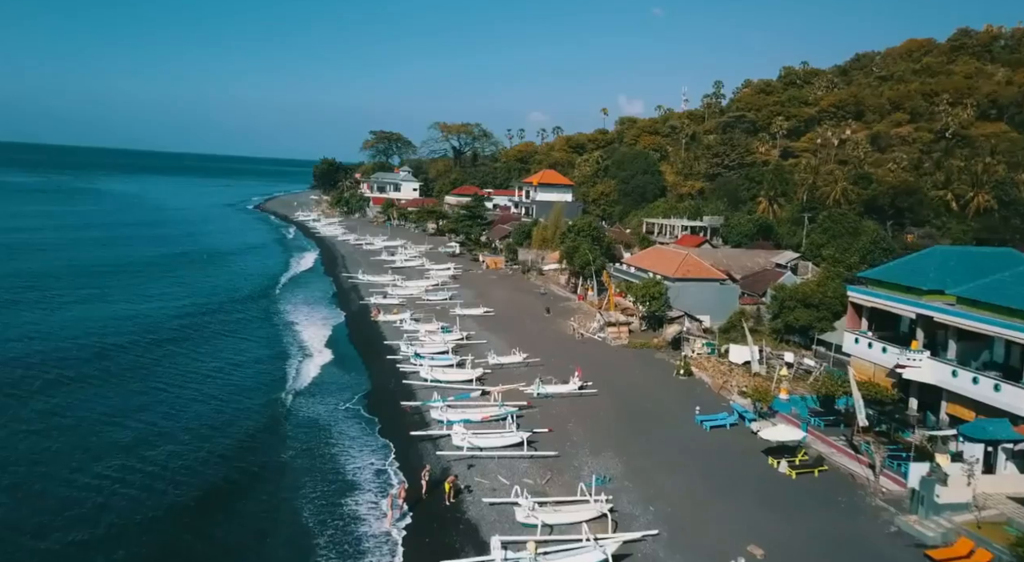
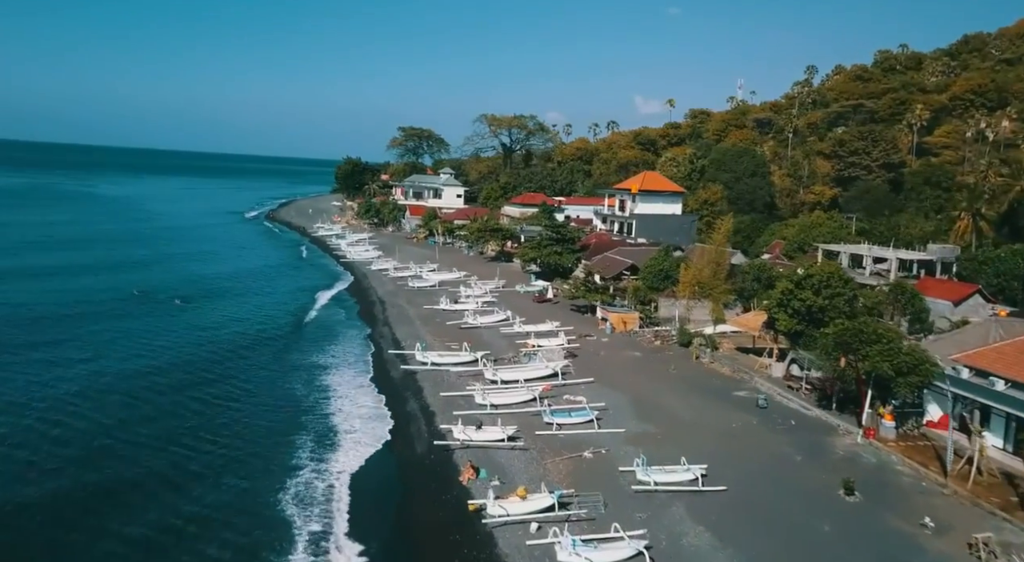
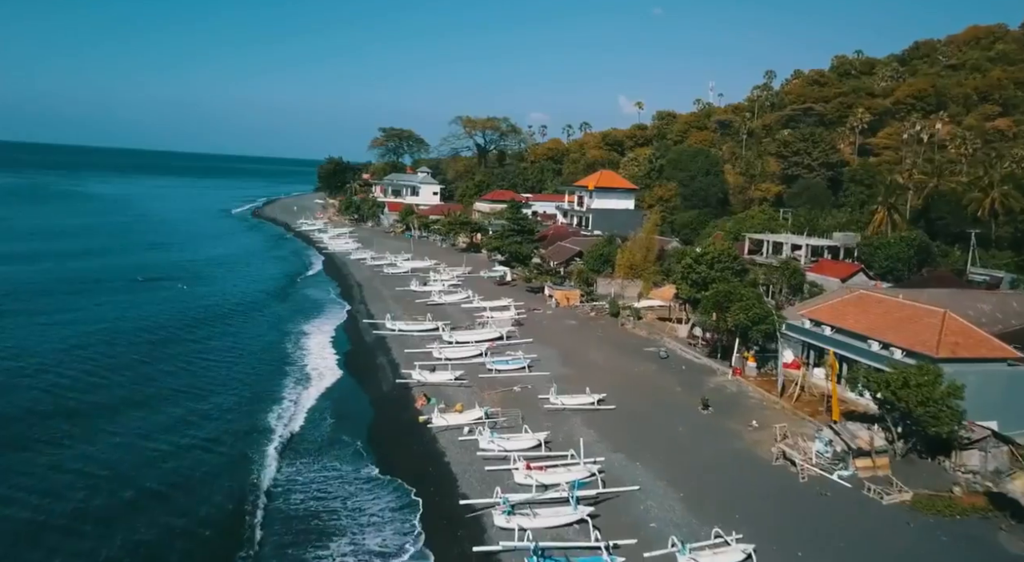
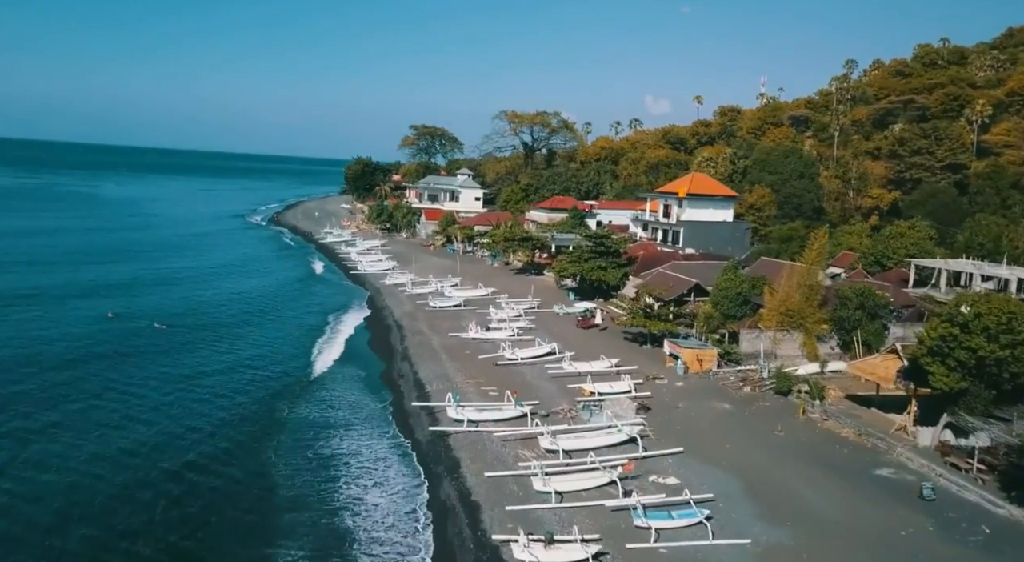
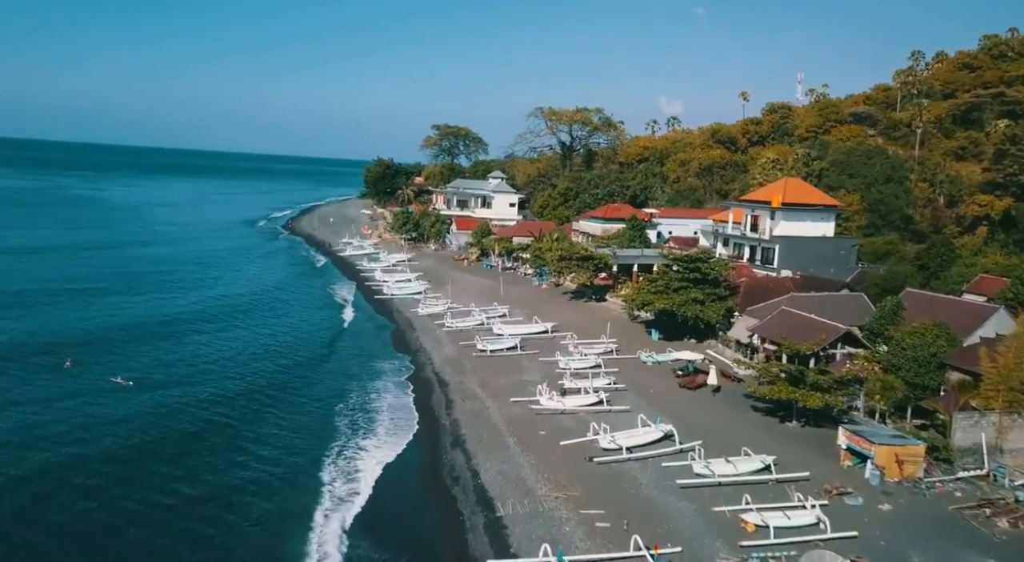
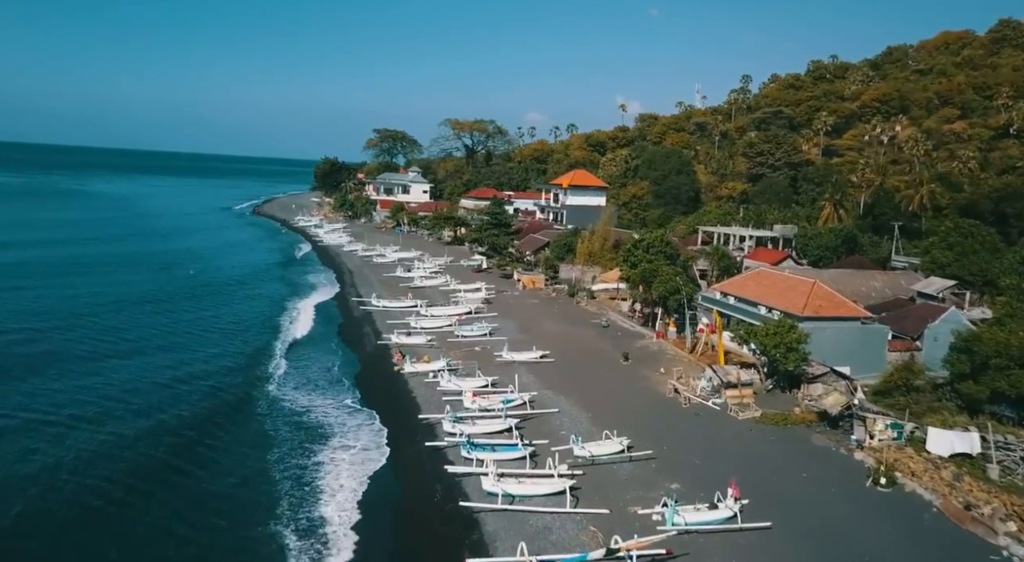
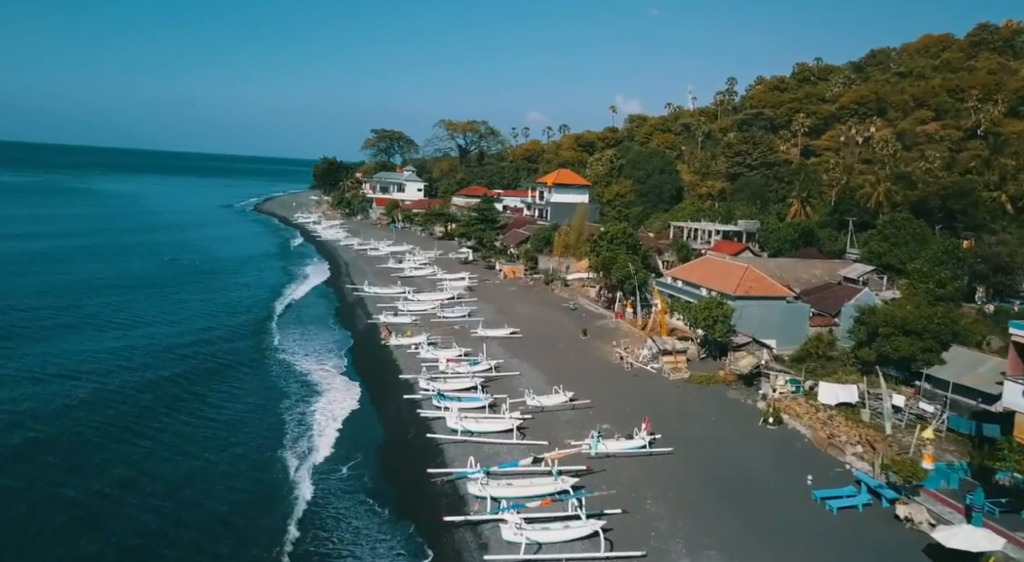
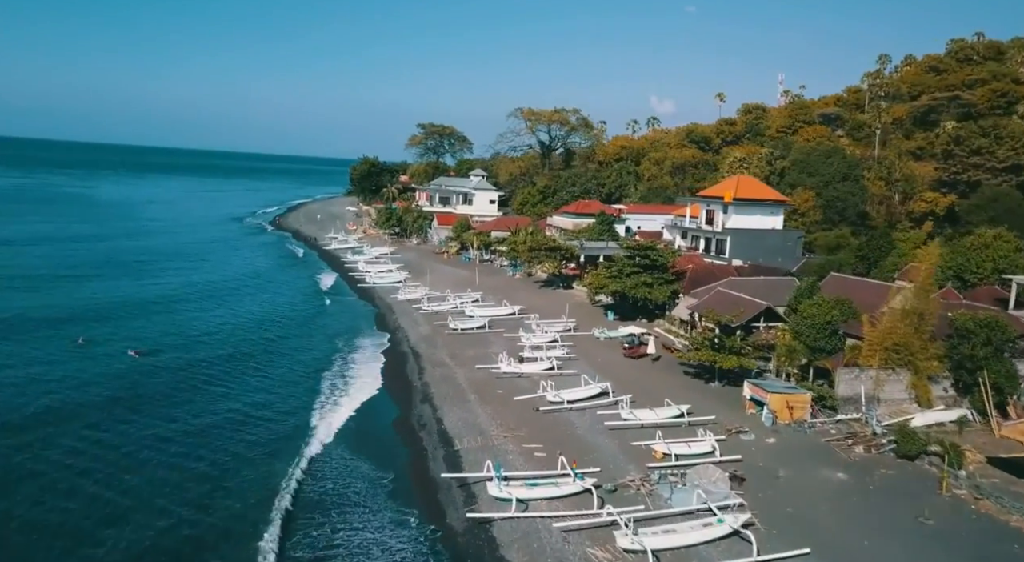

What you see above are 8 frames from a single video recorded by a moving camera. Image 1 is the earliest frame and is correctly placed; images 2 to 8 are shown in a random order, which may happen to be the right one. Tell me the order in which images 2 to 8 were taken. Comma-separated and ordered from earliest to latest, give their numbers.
7, 6, 3, 2, 4, 8, 5
